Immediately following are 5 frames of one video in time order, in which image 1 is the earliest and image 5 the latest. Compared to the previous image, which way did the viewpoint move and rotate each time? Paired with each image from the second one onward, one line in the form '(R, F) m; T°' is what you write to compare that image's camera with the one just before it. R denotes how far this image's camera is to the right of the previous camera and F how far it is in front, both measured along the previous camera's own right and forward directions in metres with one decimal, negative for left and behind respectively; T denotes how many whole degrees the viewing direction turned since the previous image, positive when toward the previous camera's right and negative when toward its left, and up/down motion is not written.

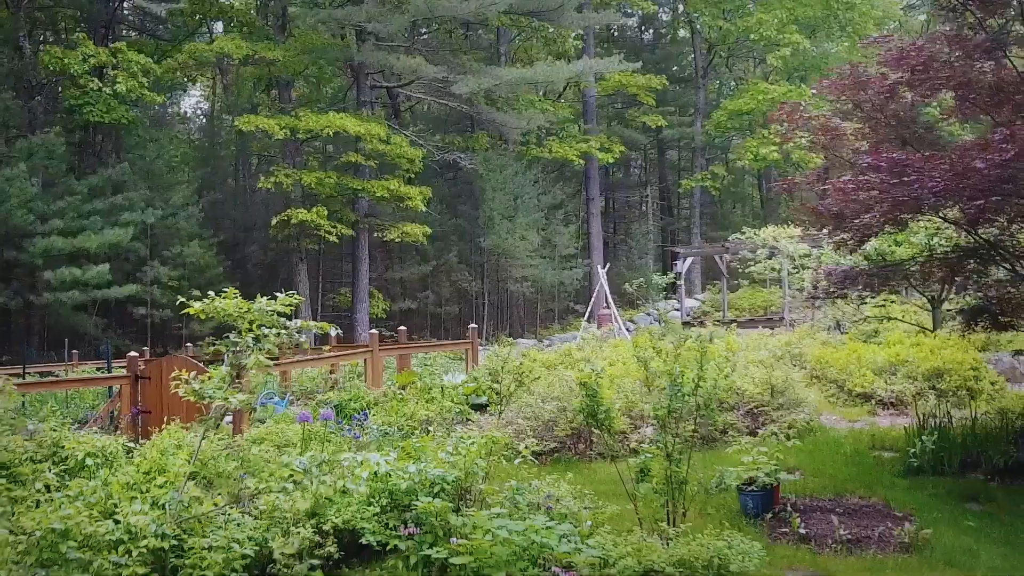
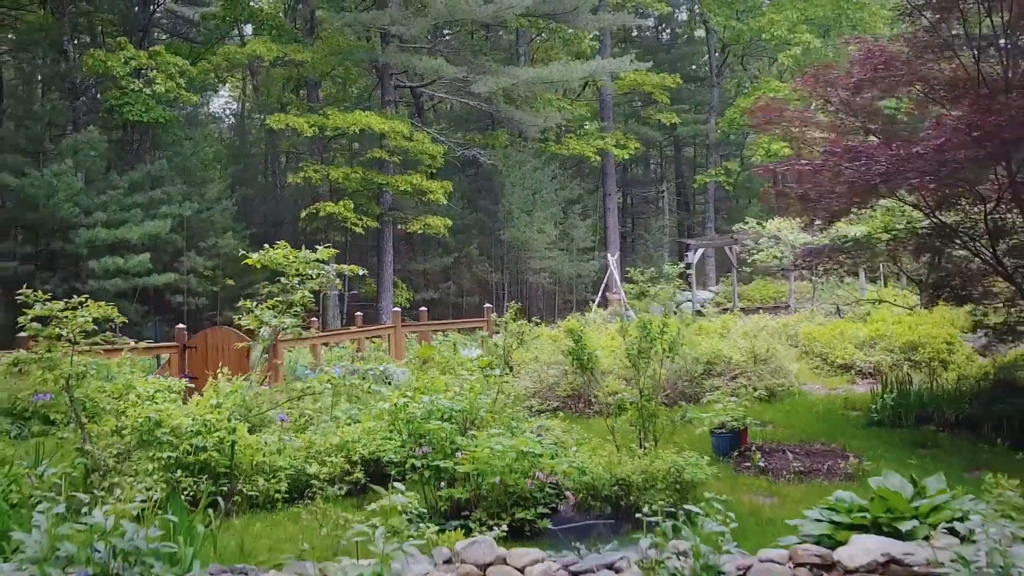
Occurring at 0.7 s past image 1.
(+0.1, -0.7) m; -1°
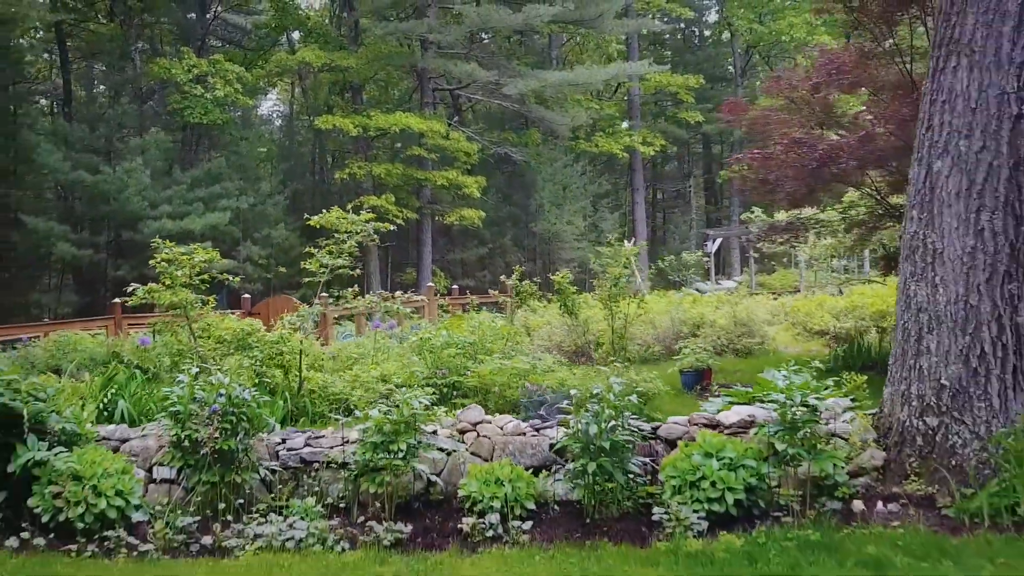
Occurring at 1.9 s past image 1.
(+0.2, -1.2) m; -2°
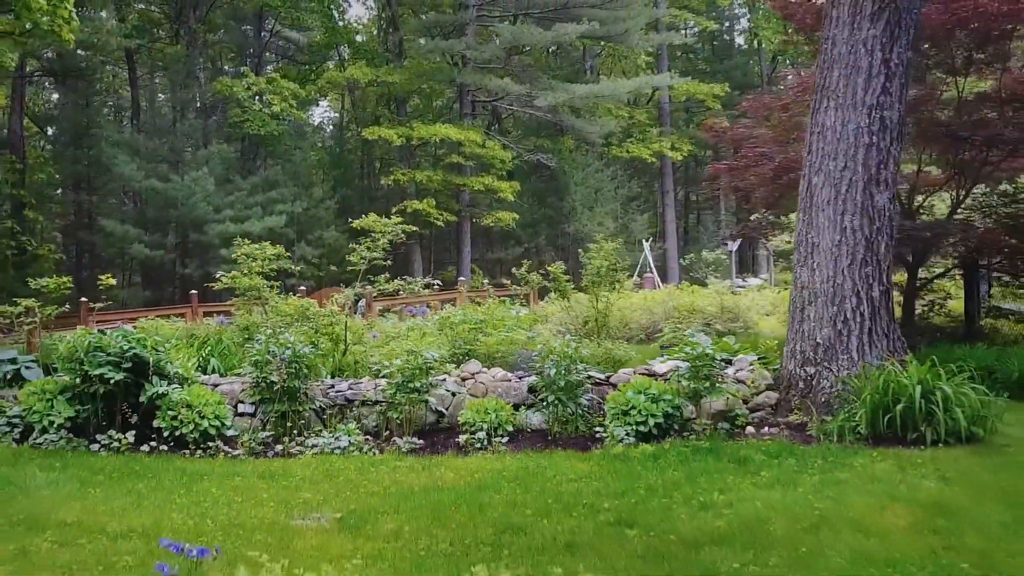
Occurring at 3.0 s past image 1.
(+0.2, -1.3) m; -2°
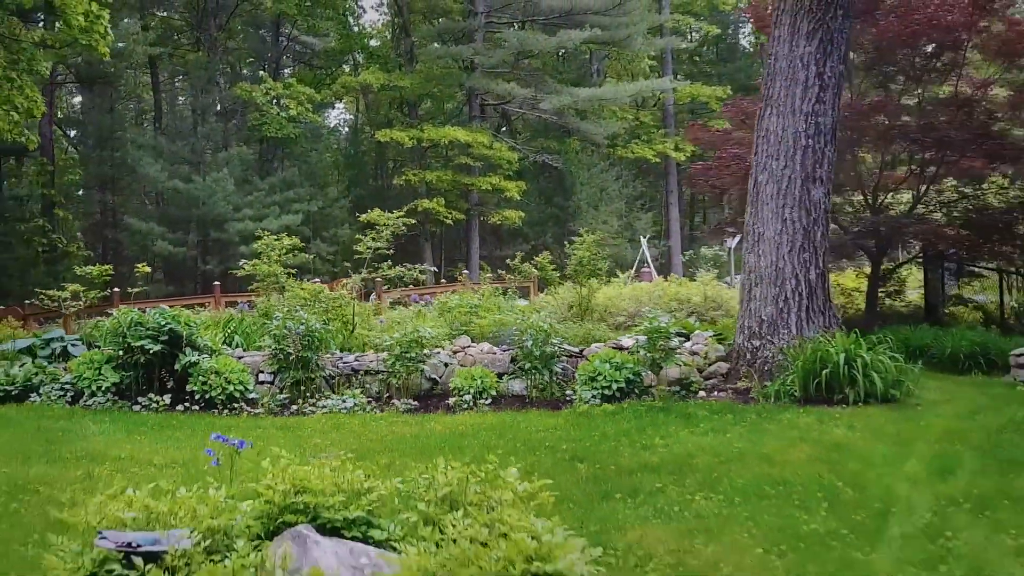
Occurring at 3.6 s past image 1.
(+0.1, -0.7) m; -1°
